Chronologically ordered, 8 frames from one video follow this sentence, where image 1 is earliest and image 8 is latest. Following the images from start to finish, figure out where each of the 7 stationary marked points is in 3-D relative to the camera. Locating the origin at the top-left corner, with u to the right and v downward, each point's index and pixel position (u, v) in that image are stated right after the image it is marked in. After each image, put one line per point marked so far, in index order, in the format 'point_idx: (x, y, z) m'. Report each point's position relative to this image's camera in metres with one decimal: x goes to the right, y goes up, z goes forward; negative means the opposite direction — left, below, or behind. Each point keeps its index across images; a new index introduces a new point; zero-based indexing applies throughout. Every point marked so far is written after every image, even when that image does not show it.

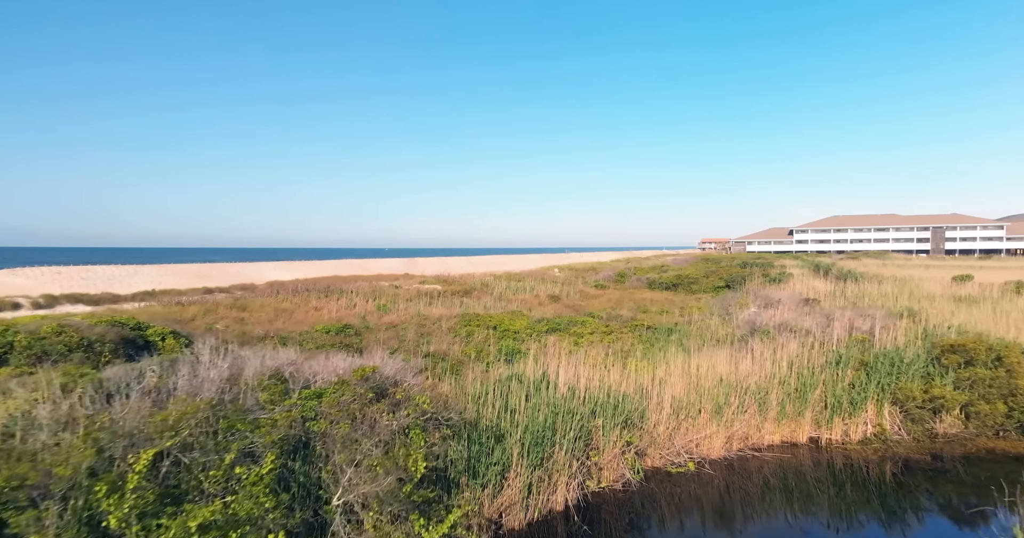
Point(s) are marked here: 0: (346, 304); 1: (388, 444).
0: (-5.2, -1.2, +18.4) m
1: (-1.1, -1.5, +5.2) m
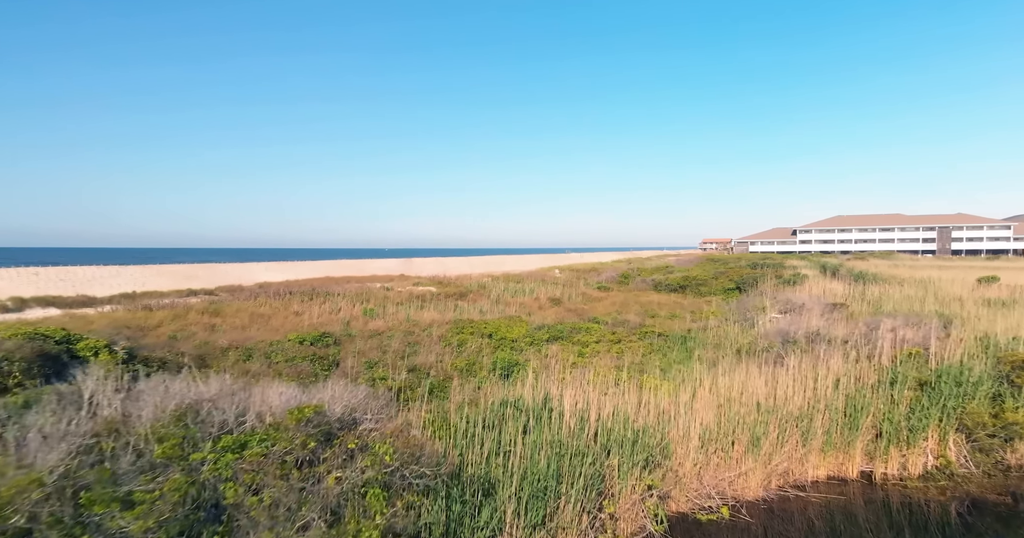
0: (-5.3, -1.2, +17.0) m
1: (-1.2, -1.6, +3.8) m
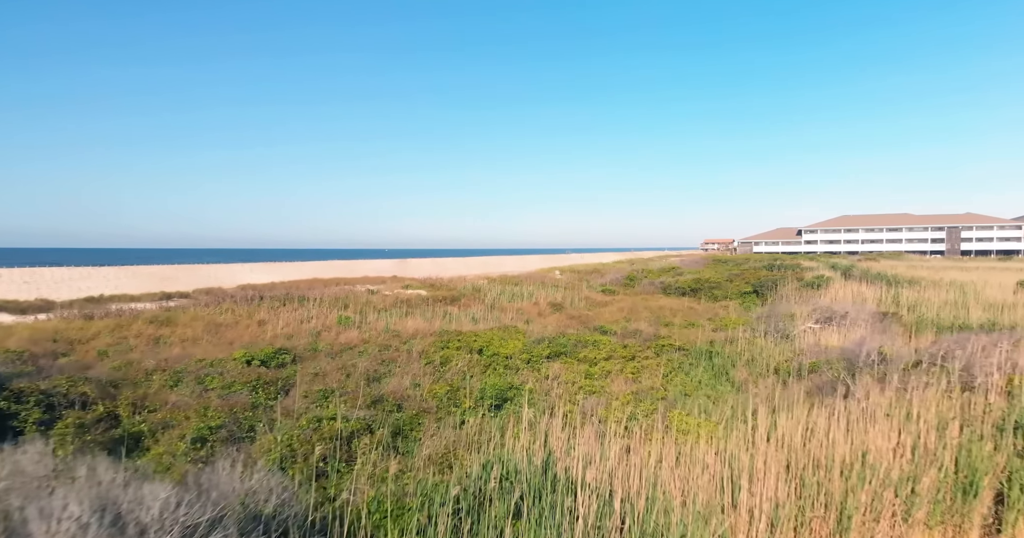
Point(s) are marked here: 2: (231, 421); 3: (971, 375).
0: (-5.4, -1.3, +15.0) m
1: (-1.3, -1.6, +1.8) m
2: (-3.3, -1.8, +6.9) m
3: (+5.5, -1.2, +7.2) m
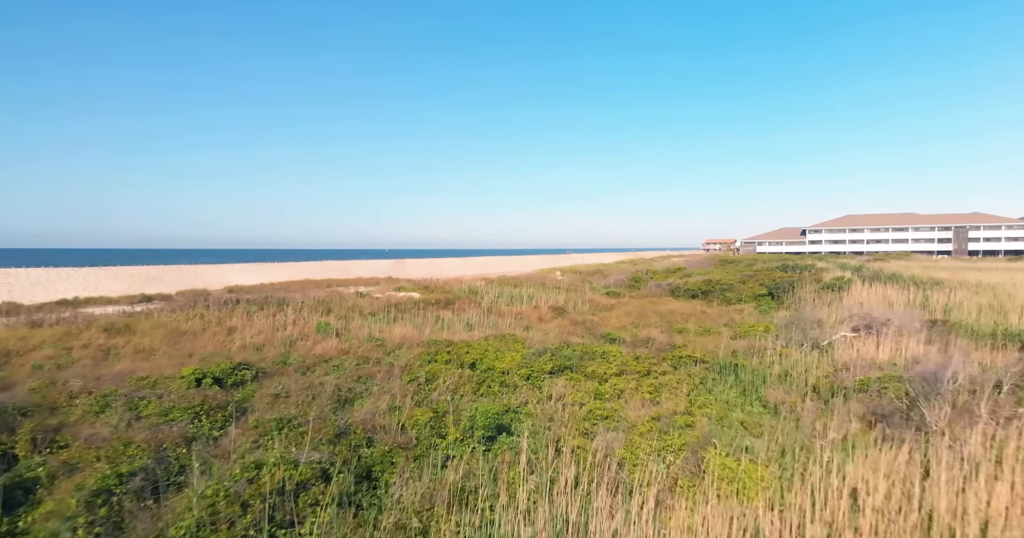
0: (-5.4, -1.3, +13.5) m
1: (-1.3, -1.7, +0.4) m
2: (-3.3, -1.8, +5.5) m
3: (+5.5, -1.2, +5.8) m
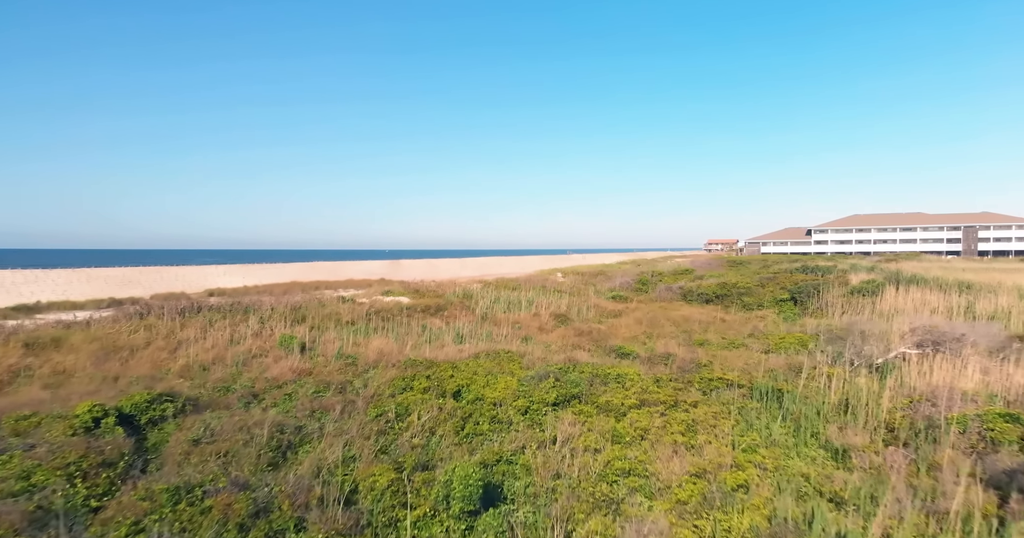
0: (-5.5, -1.4, +11.7) m
1: (-1.4, -1.7, -1.5) m
2: (-3.4, -1.9, +3.6) m
3: (+5.4, -1.3, +3.9) m
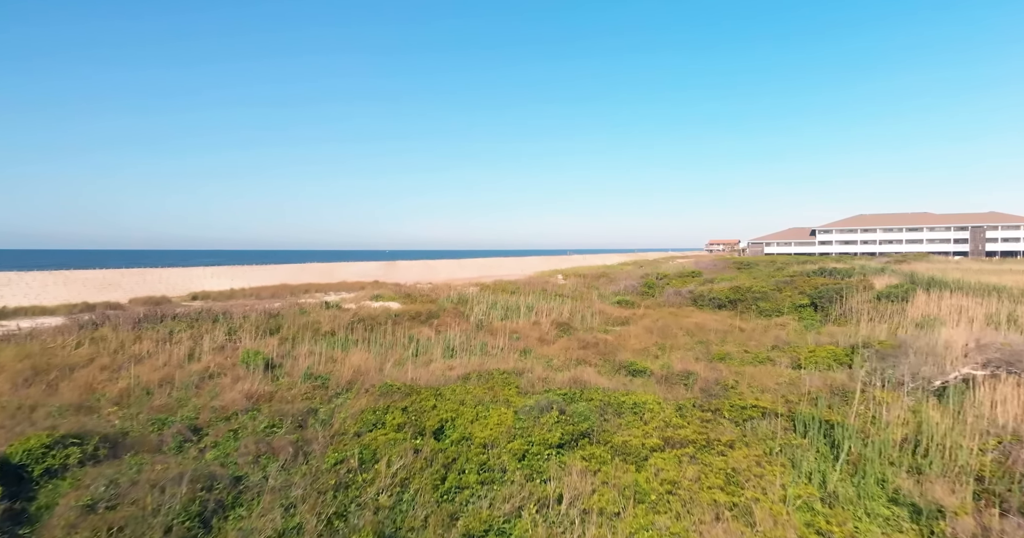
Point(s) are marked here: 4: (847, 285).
0: (-5.6, -1.5, +10.3) m
1: (-1.4, -1.8, -2.9) m
2: (-3.4, -1.9, +2.2) m
3: (+5.3, -1.4, +2.5) m
4: (+10.4, -0.5, +18.5) m
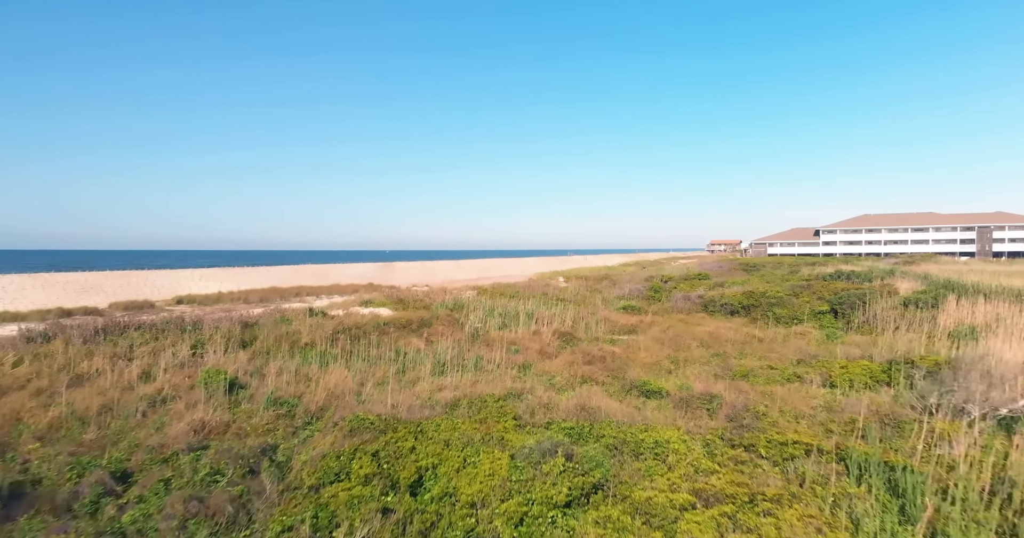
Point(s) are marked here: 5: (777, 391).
0: (-5.6, -1.6, +9.1) m
1: (-1.5, -1.9, -4.1) m
2: (-3.5, -2.1, +1.0) m
3: (+5.3, -1.5, +1.3) m
4: (+10.4, -0.6, +17.3) m
5: (+4.0, -1.9, +9.0) m
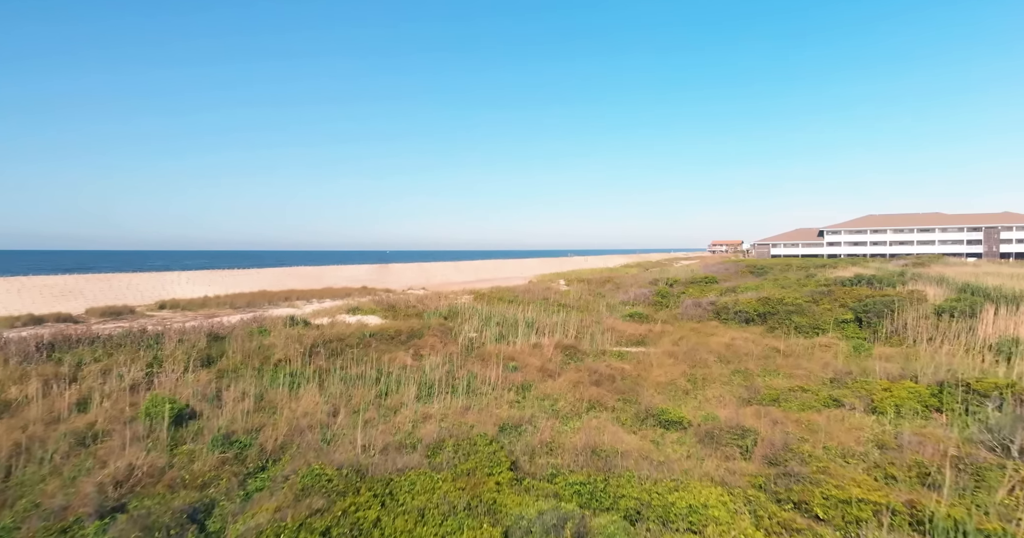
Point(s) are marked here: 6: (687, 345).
0: (-5.6, -1.7, +7.8) m
1: (-1.5, -2.0, -5.4) m
2: (-3.5, -2.2, -0.2) m
3: (+5.3, -1.6, +0.1) m
4: (+10.4, -0.7, +16.0) m
5: (+4.0, -2.0, +7.7) m
6: (+3.9, -1.7, +13.1) m
